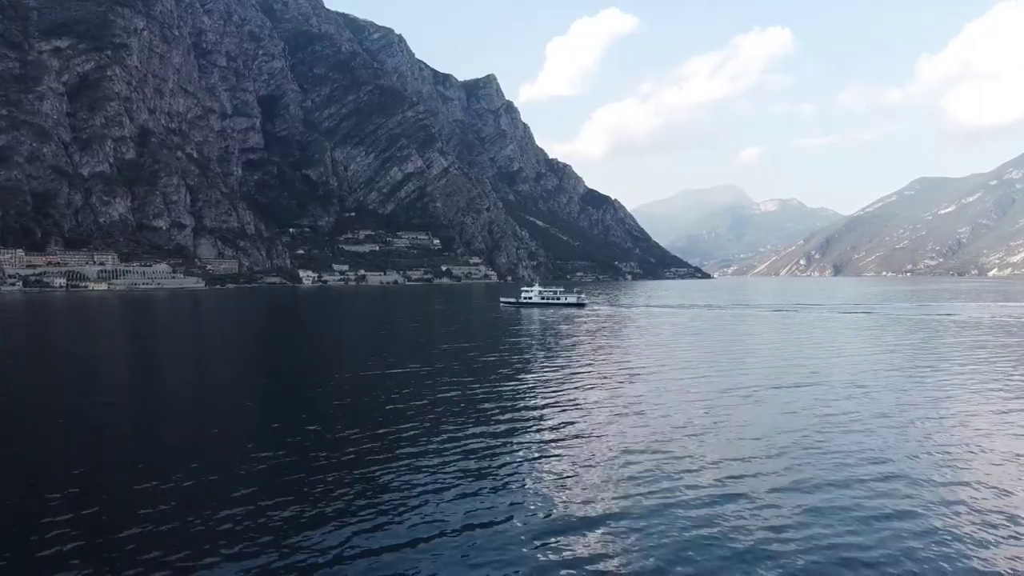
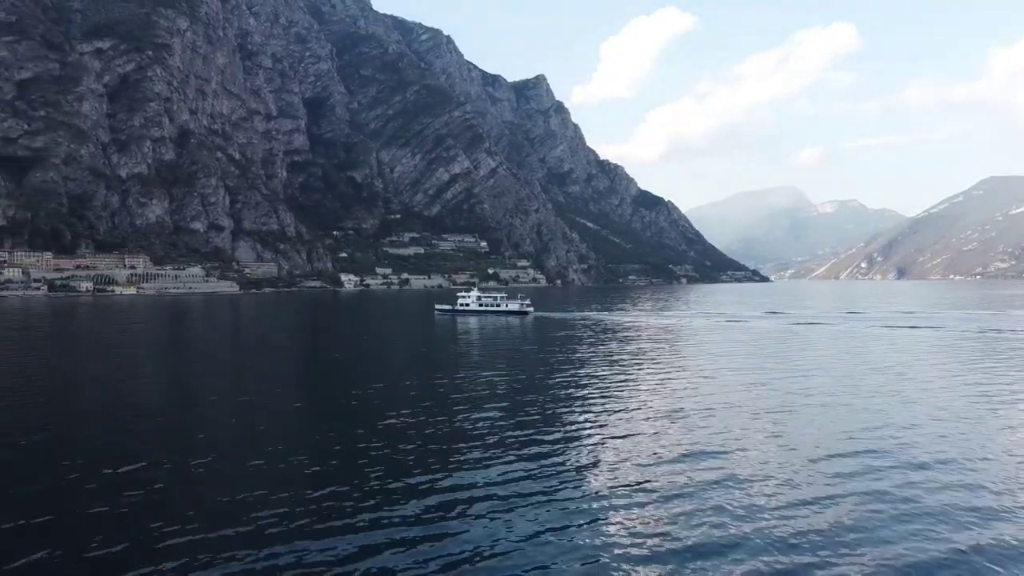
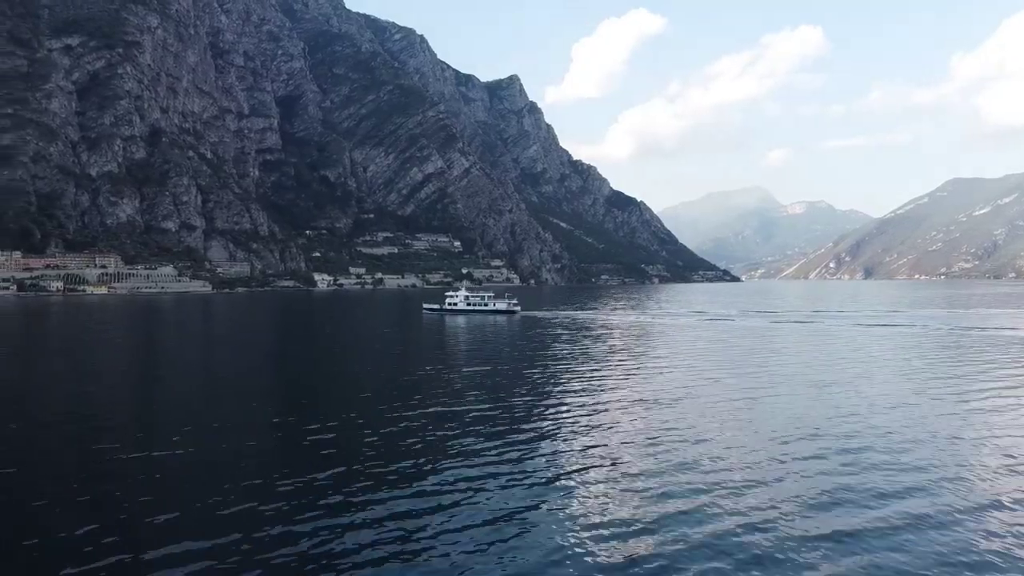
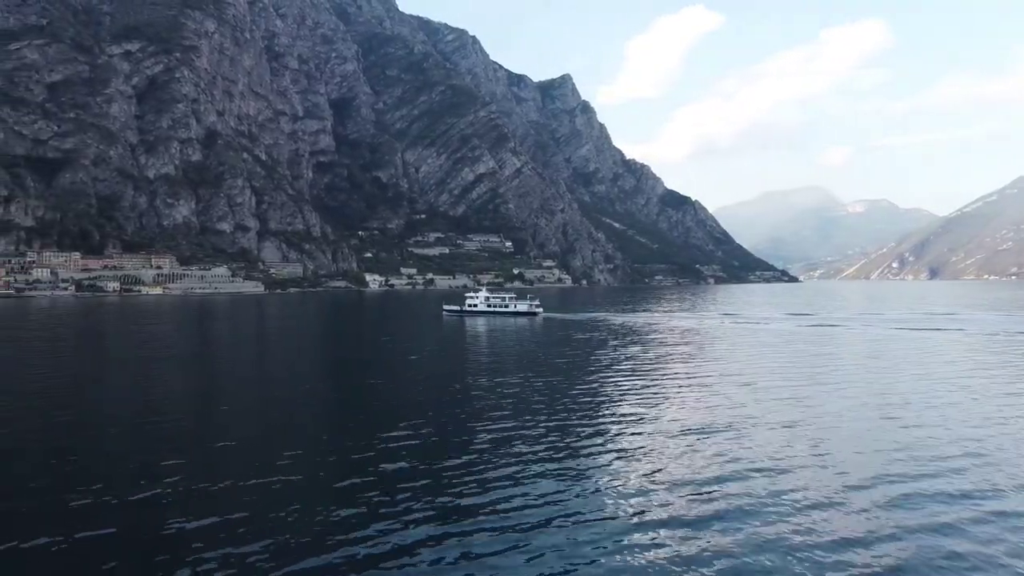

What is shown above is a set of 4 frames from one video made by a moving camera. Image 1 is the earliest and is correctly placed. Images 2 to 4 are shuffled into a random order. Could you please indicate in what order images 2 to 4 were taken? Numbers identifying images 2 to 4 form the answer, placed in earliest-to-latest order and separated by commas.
3, 2, 4
